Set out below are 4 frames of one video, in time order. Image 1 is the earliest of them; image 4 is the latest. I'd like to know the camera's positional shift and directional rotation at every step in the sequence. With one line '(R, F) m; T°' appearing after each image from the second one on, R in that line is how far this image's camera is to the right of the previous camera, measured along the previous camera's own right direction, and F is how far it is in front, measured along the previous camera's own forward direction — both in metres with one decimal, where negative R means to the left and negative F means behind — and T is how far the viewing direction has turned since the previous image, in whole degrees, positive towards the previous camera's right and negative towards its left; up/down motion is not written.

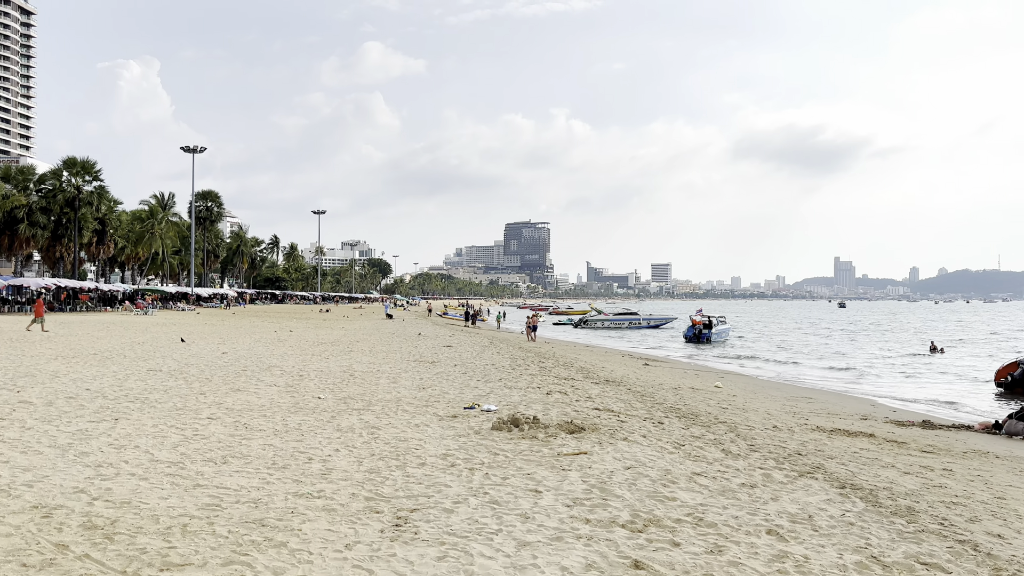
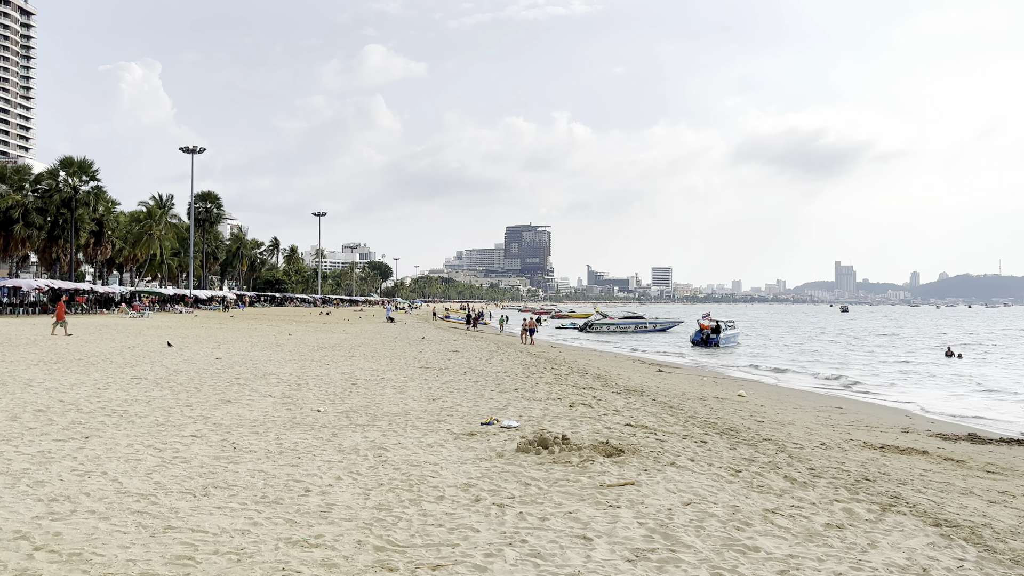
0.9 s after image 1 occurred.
(-0.4, +1.3) m; 0°
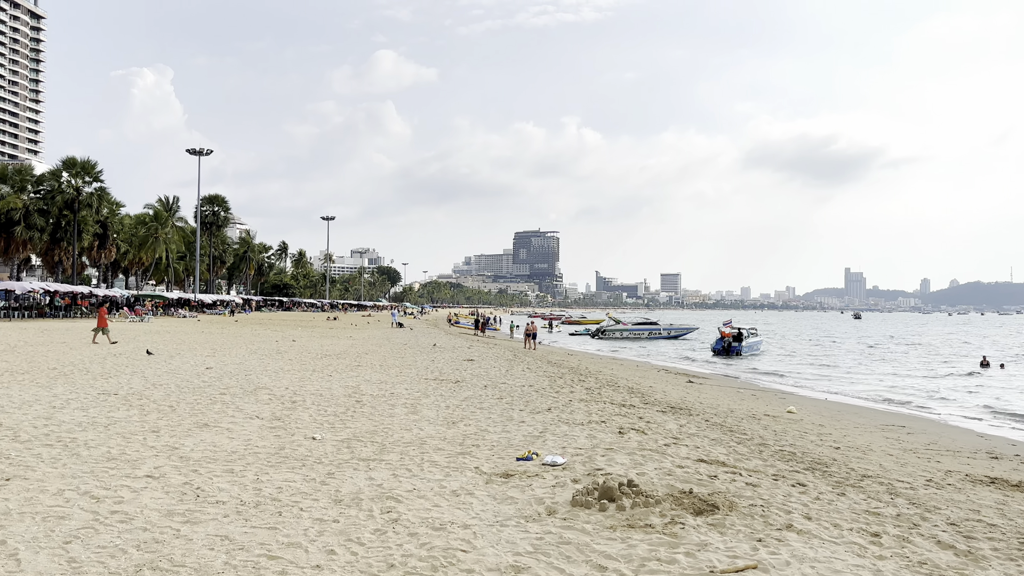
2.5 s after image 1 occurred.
(-0.5, +2.1) m; -1°
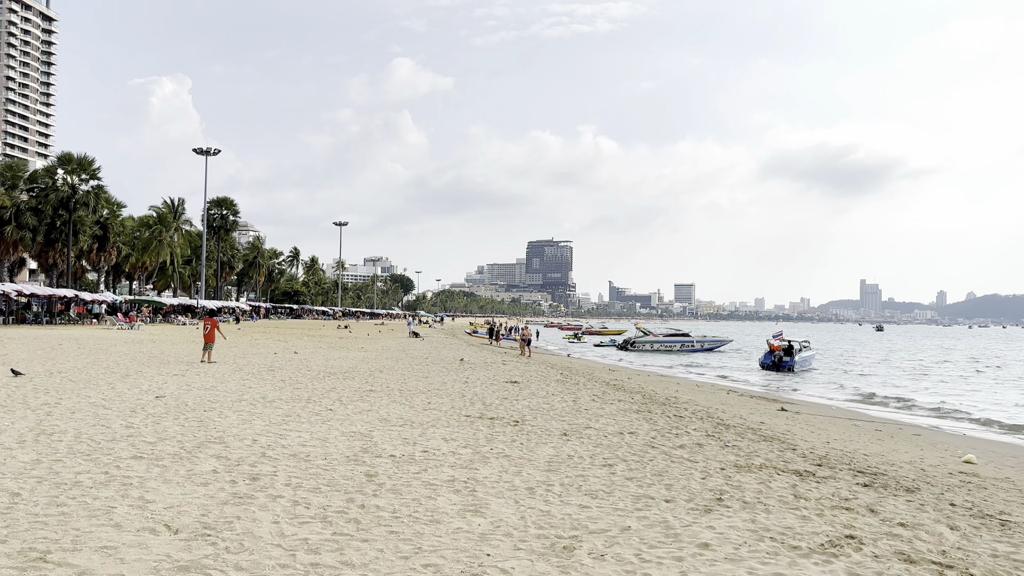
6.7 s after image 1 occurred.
(-1.3, +5.3) m; -1°
